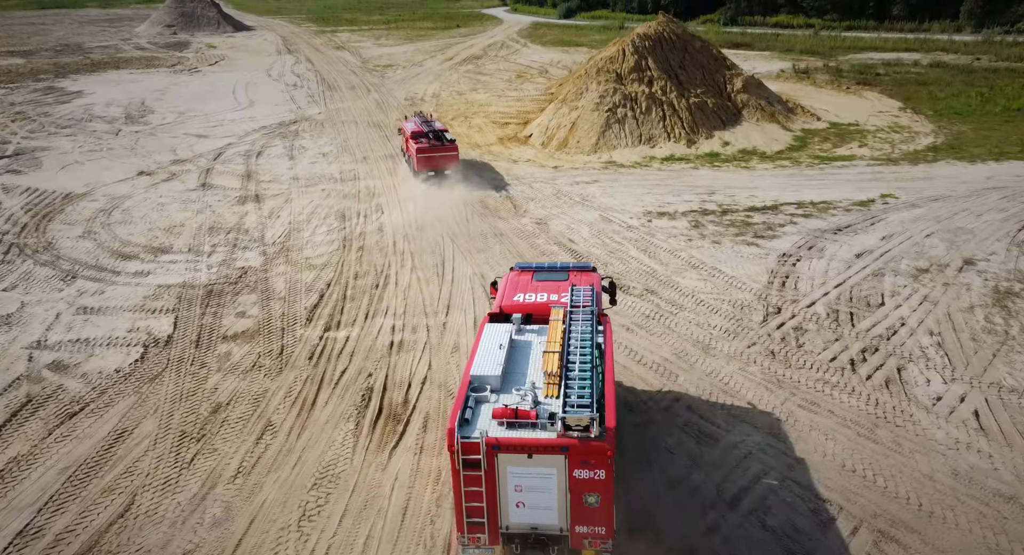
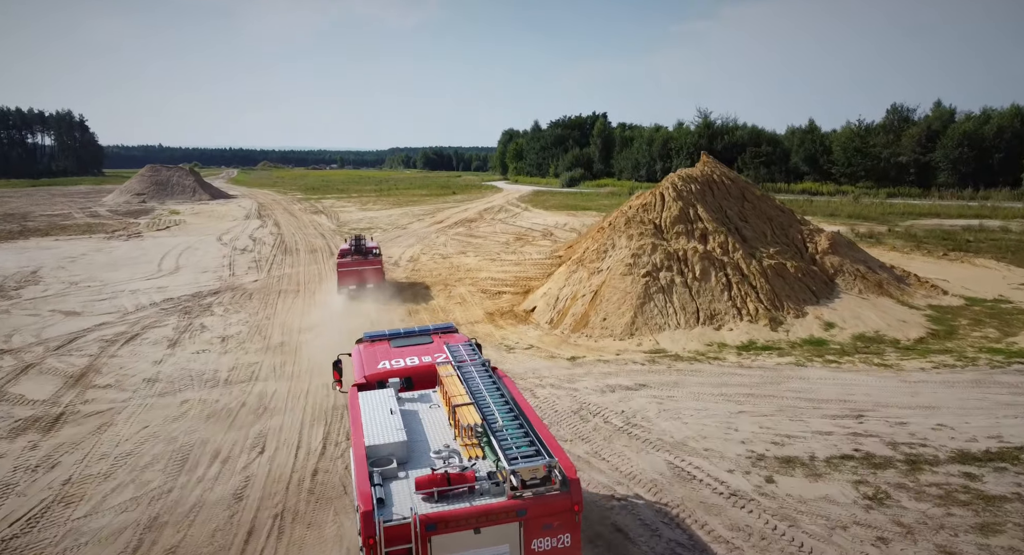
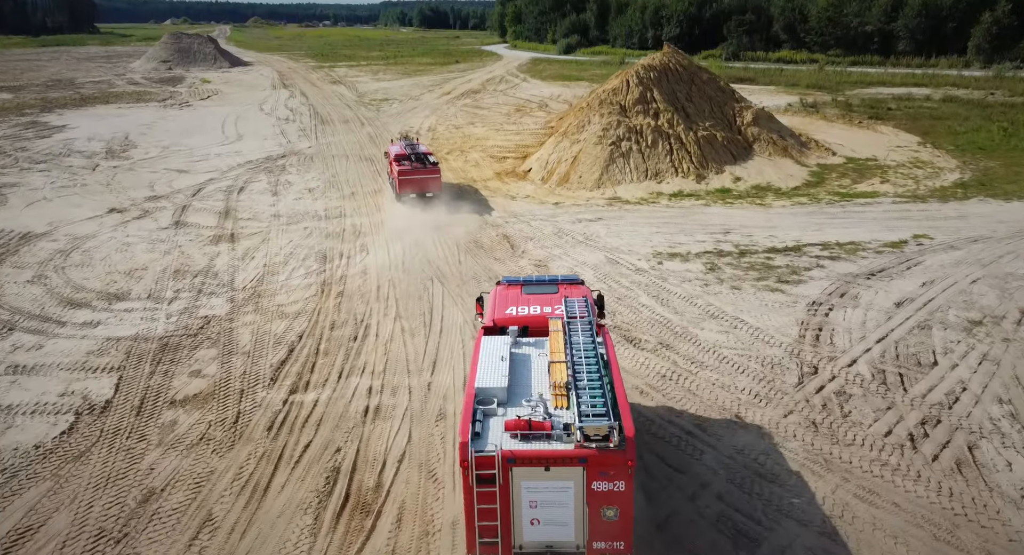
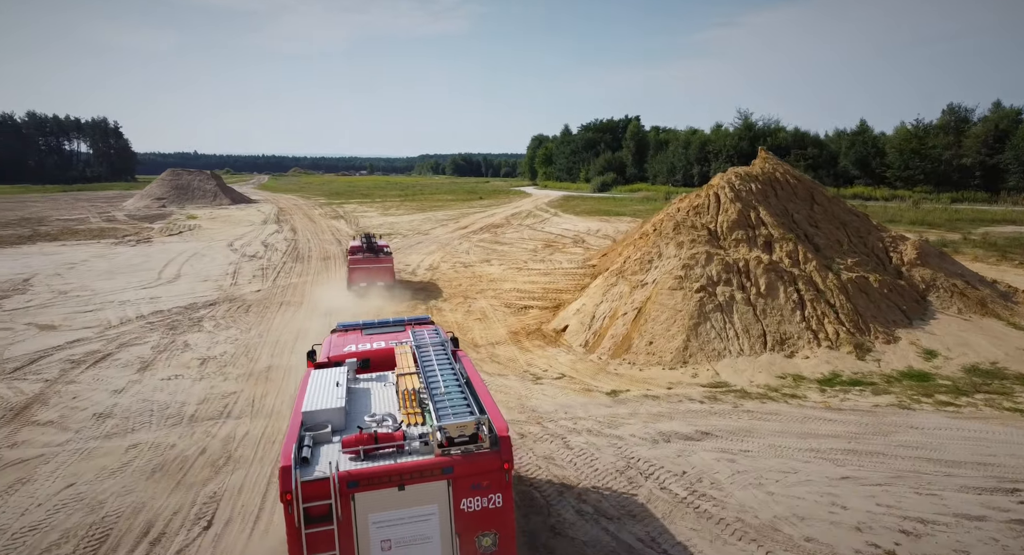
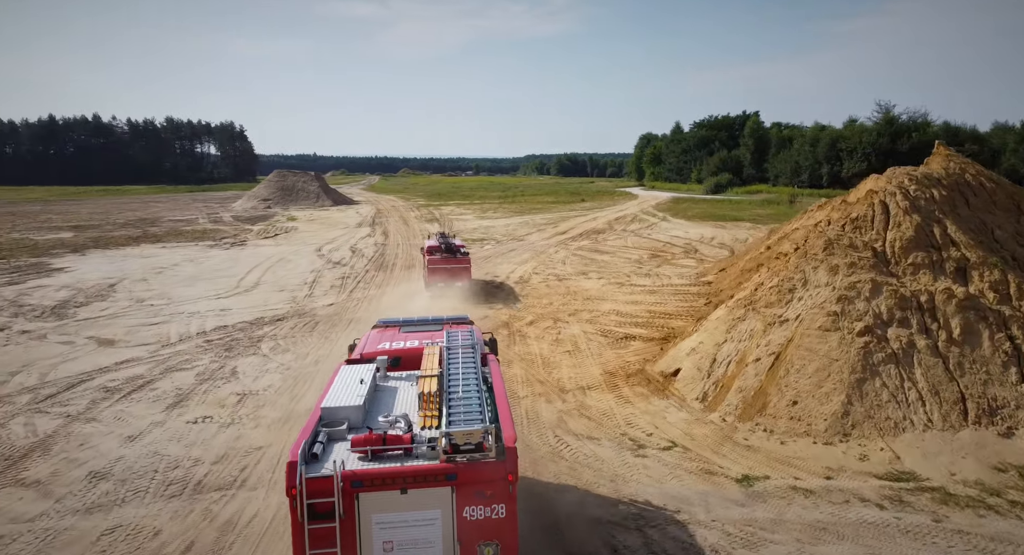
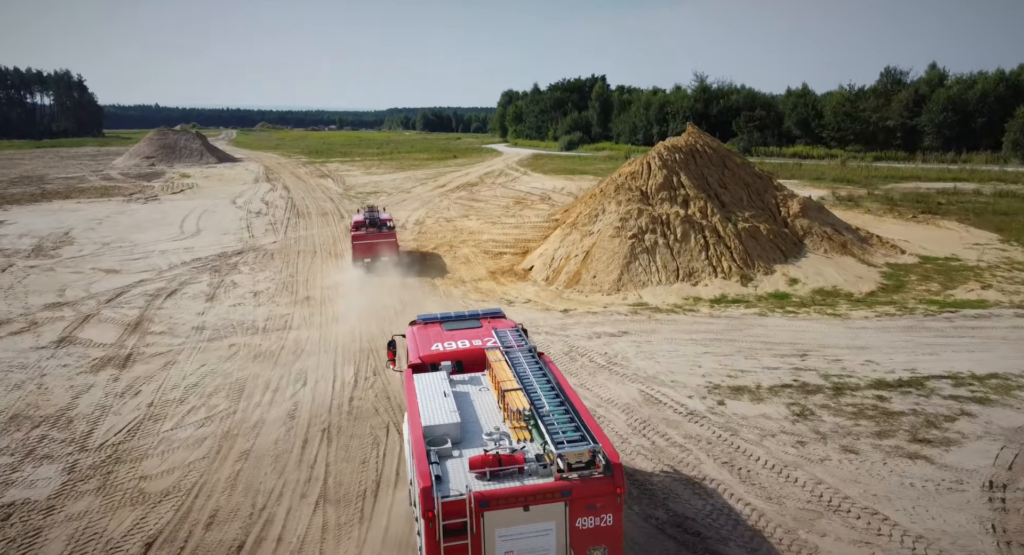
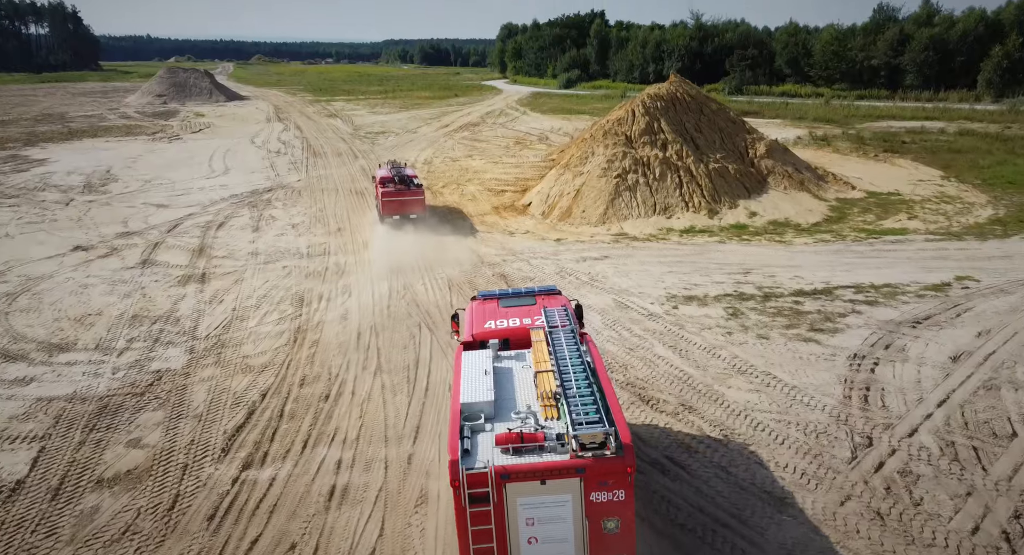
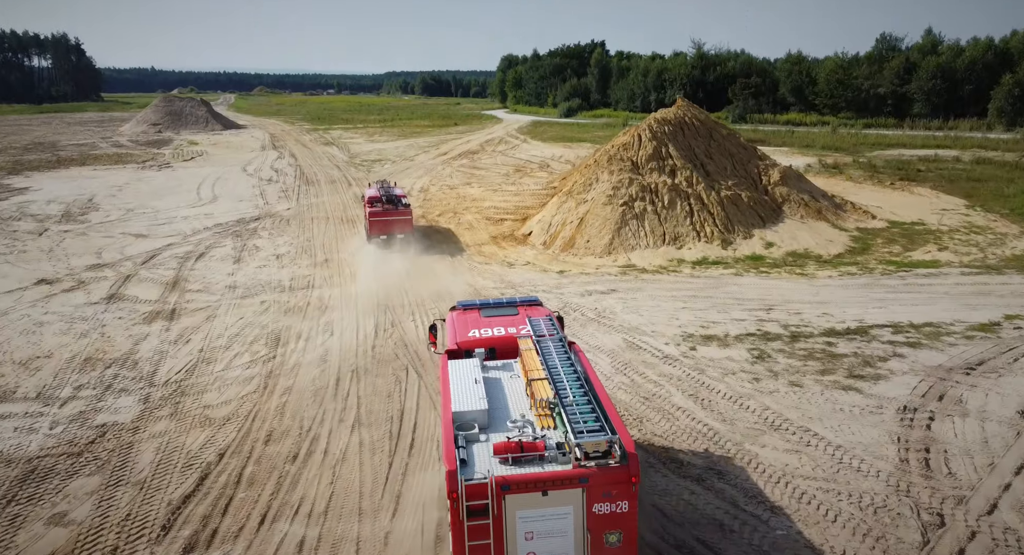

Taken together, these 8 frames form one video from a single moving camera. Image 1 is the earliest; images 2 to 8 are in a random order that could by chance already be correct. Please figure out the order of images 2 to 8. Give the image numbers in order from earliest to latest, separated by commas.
3, 7, 8, 6, 2, 4, 5
